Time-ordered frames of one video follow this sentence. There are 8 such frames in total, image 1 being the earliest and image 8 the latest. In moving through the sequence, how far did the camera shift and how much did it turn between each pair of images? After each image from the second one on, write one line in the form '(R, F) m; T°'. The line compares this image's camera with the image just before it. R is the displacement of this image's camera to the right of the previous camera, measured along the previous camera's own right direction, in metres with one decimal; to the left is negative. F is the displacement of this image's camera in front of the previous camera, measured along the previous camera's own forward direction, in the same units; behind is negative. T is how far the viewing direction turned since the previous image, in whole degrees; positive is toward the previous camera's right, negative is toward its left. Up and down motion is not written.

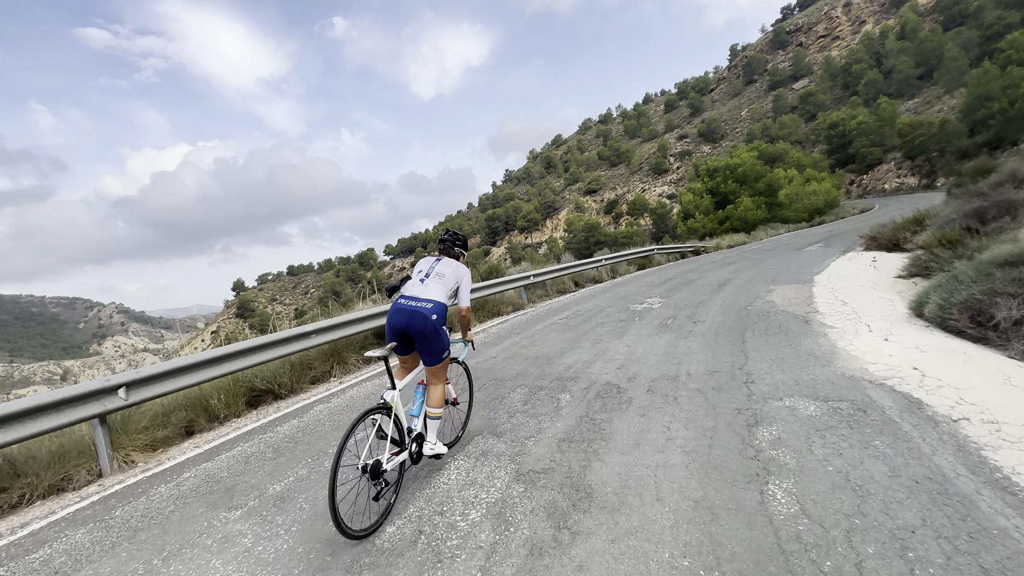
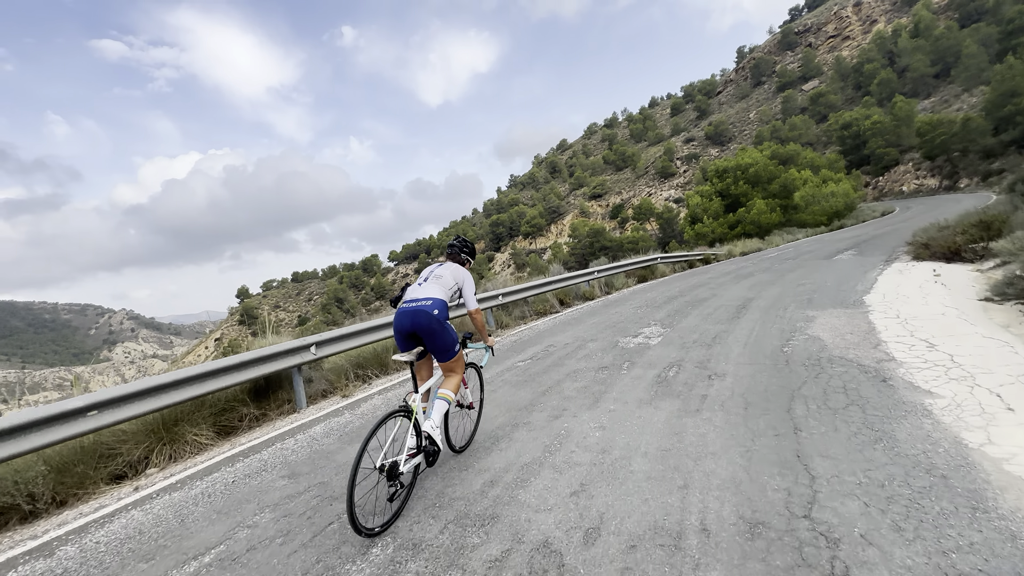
(+0.5, +1.4) m; -1°
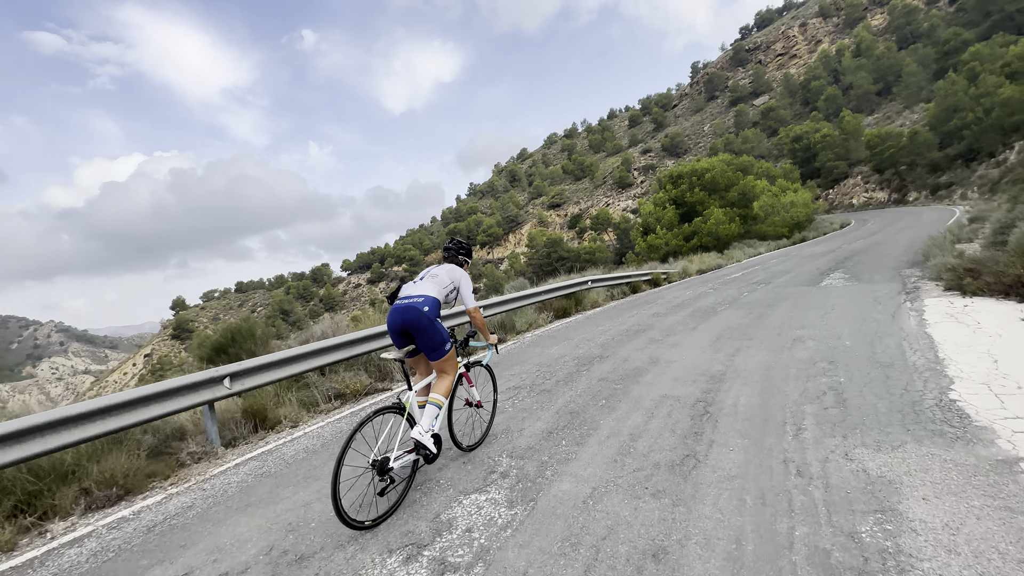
(+1.4, +2.7) m; +5°
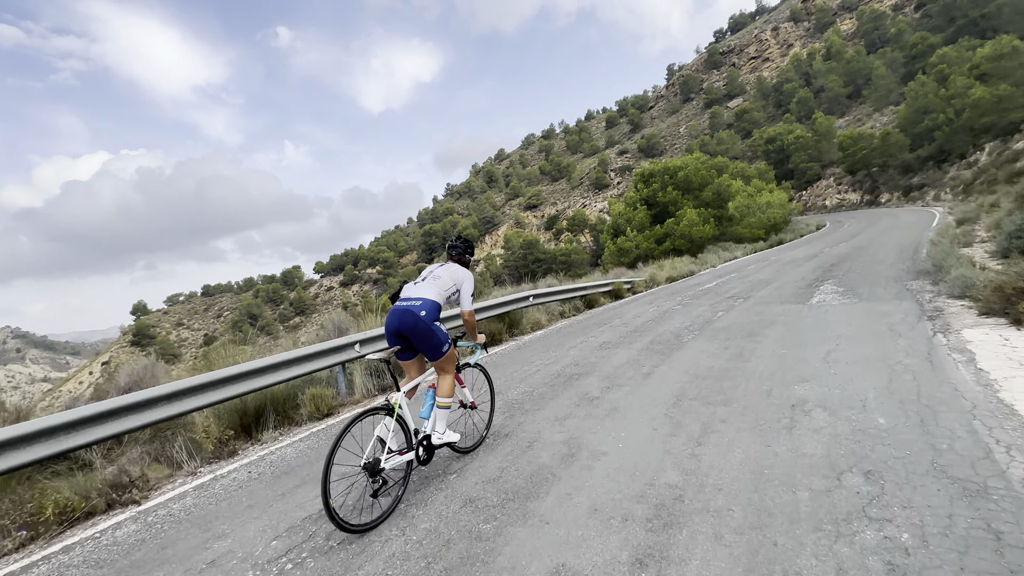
(+0.7, +1.4) m; +2°
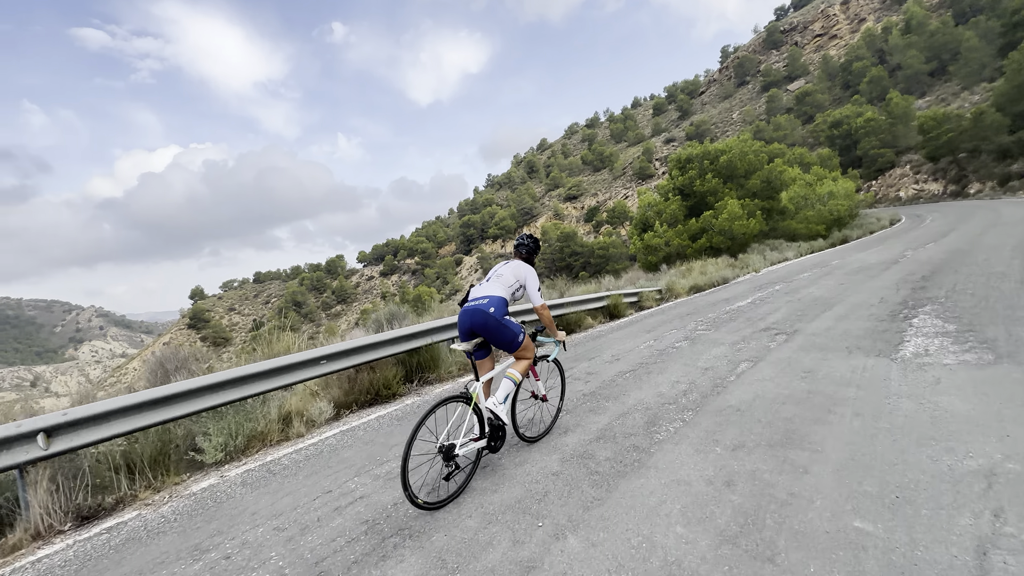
(+1.0, +1.8) m; -5°
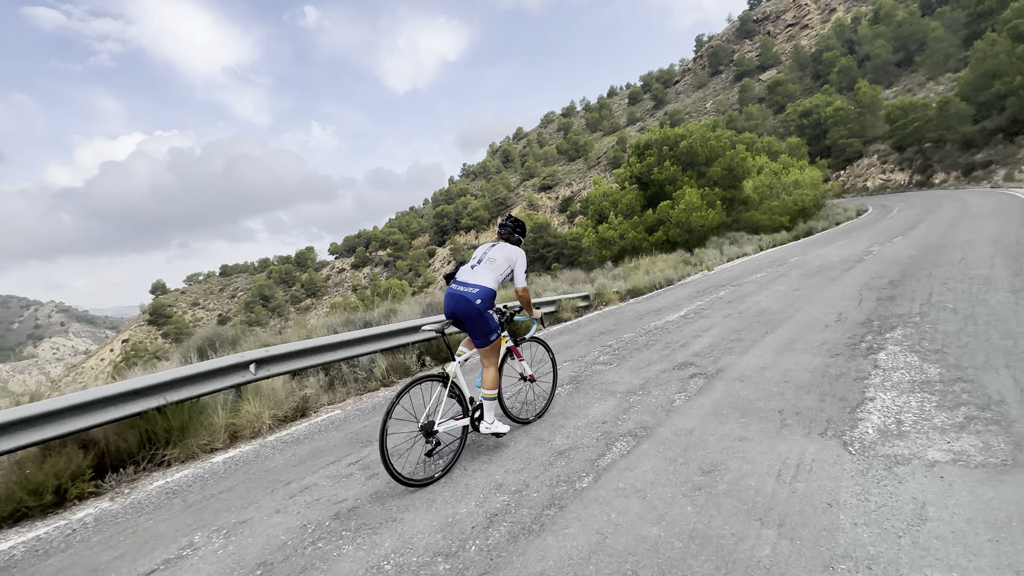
(+1.1, +1.2) m; +3°
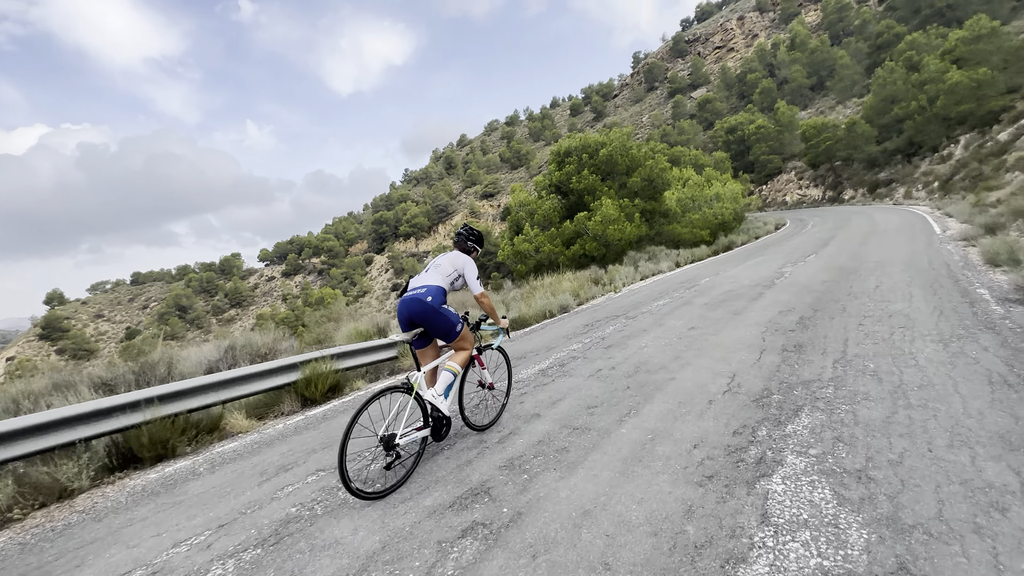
(+1.1, +1.2) m; +7°
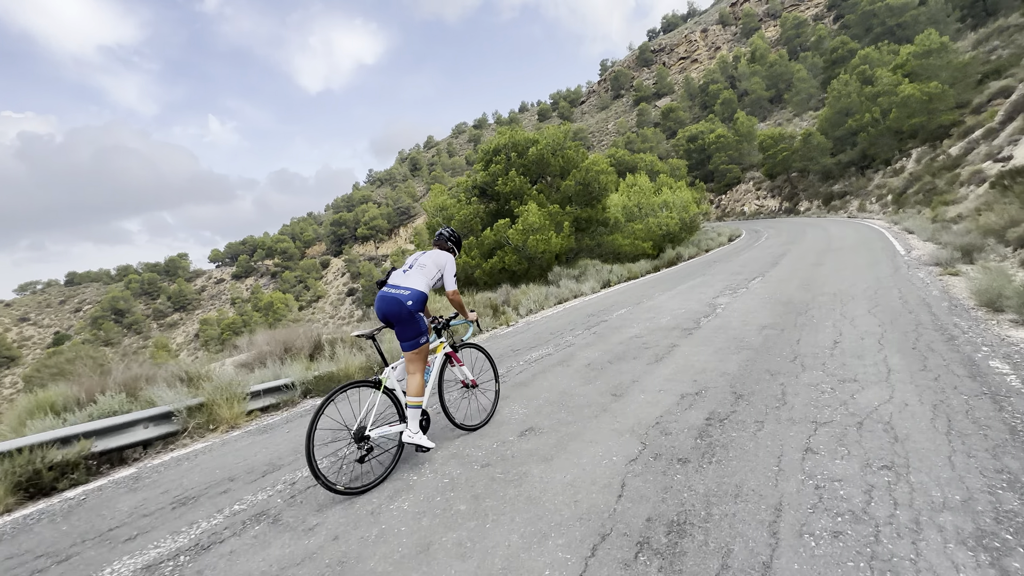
(+1.3, +1.7) m; +4°
